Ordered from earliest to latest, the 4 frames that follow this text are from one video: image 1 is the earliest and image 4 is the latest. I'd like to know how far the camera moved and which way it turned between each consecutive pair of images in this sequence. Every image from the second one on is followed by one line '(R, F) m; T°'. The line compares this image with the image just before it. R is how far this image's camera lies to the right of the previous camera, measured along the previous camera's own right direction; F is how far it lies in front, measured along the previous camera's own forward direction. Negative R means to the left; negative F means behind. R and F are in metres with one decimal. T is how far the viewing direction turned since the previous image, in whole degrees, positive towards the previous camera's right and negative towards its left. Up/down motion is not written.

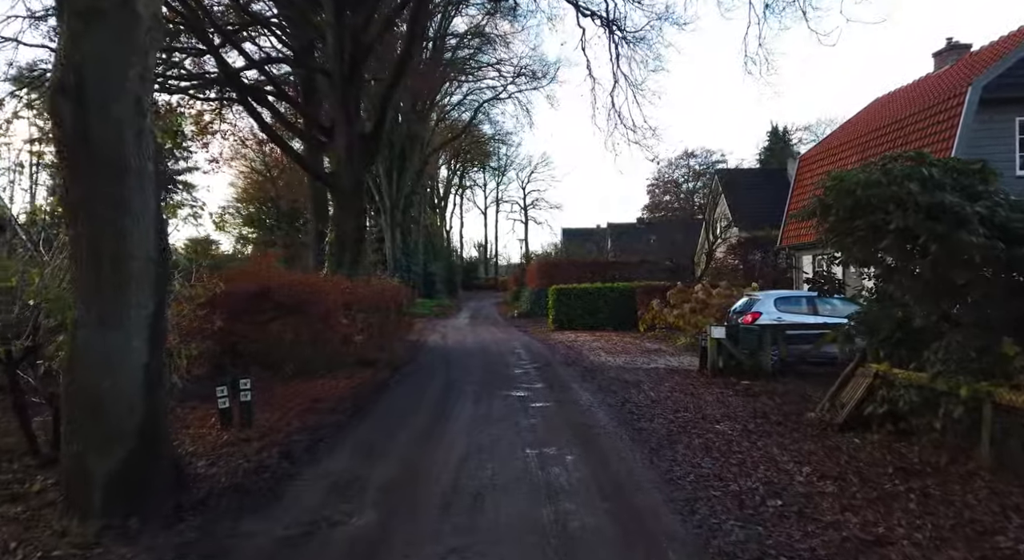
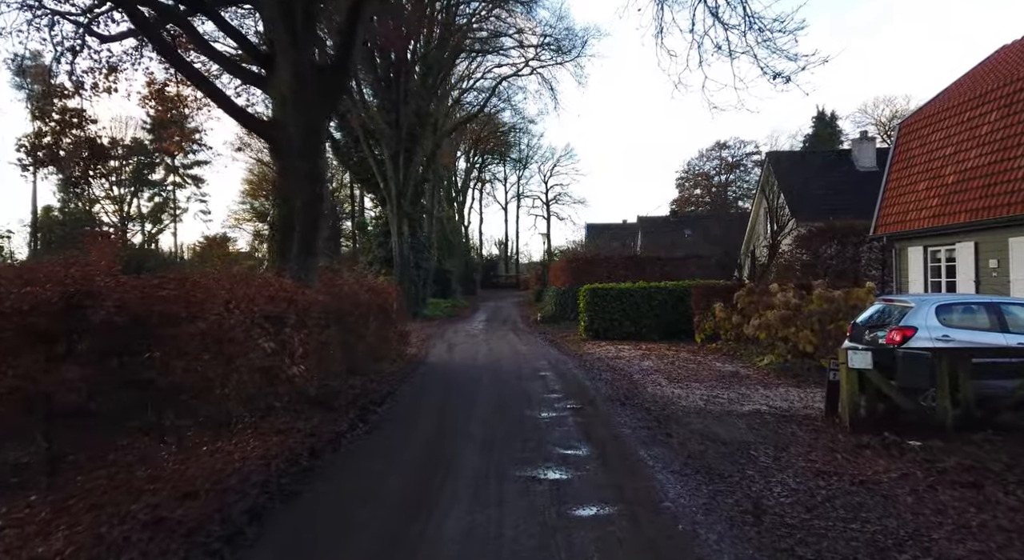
(-0.1, +4.9) m; -2°
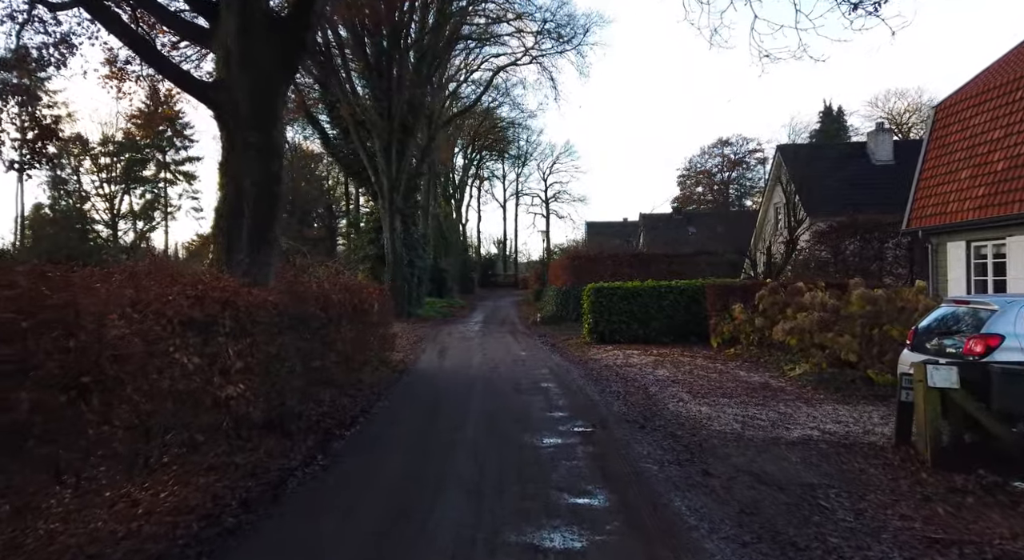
(0.0, +1.8) m; 0°
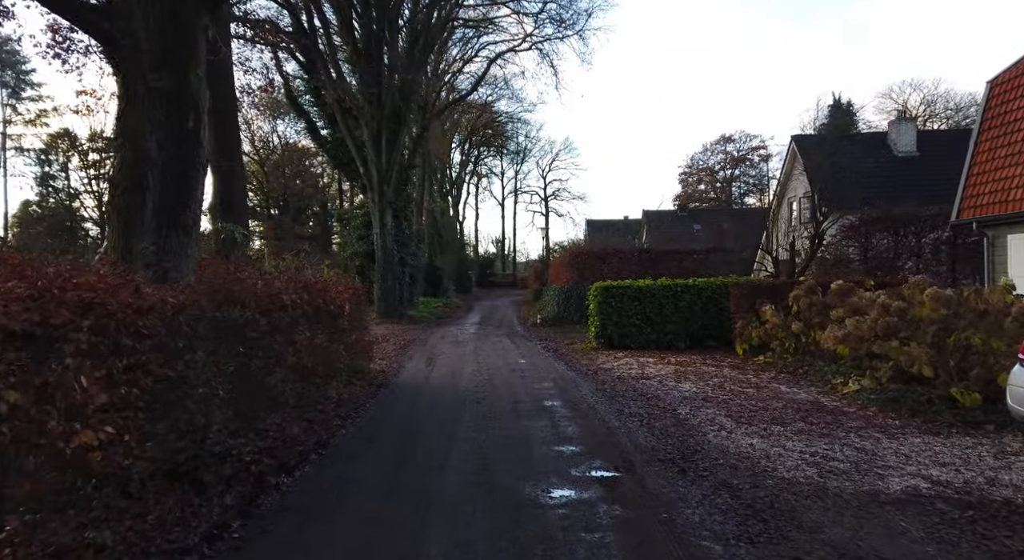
(0.0, +2.2) m; 0°
